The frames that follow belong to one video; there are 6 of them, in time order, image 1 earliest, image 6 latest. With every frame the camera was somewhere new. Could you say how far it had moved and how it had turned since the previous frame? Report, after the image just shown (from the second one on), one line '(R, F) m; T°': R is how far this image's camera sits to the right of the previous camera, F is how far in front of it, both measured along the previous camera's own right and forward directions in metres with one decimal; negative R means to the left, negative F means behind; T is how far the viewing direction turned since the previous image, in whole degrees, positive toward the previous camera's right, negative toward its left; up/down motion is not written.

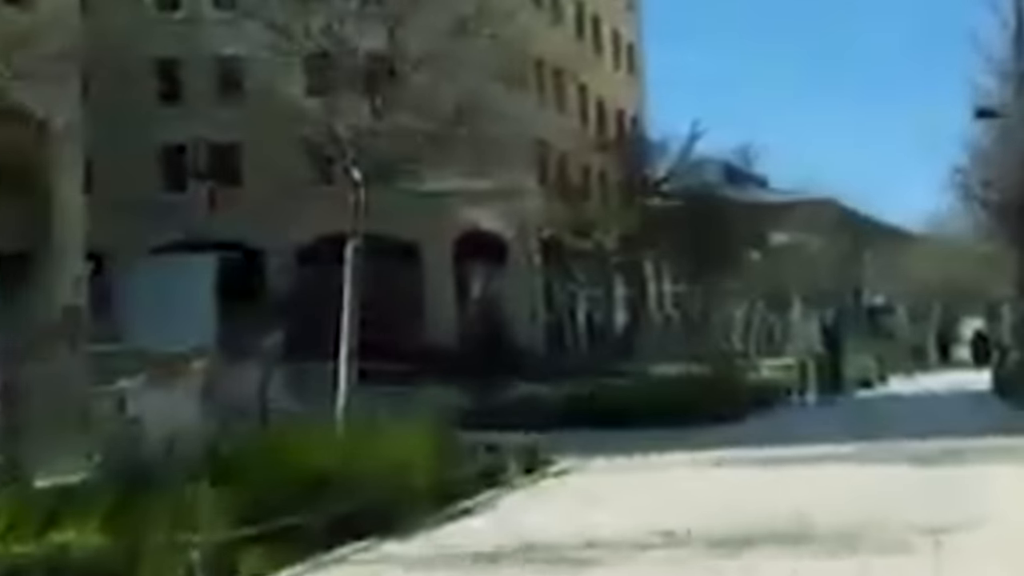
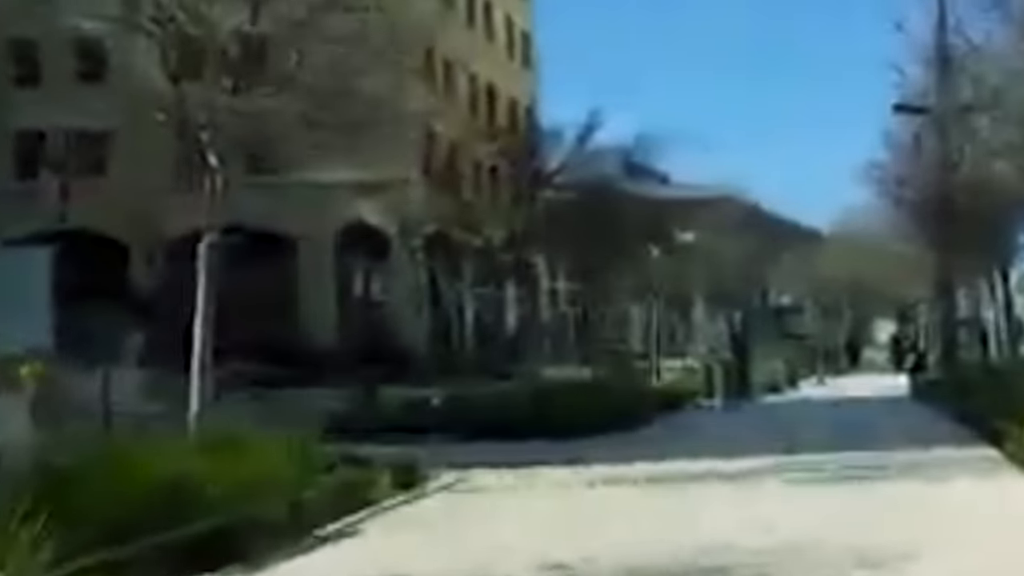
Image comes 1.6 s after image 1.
(+0.1, +2.6) m; +1°
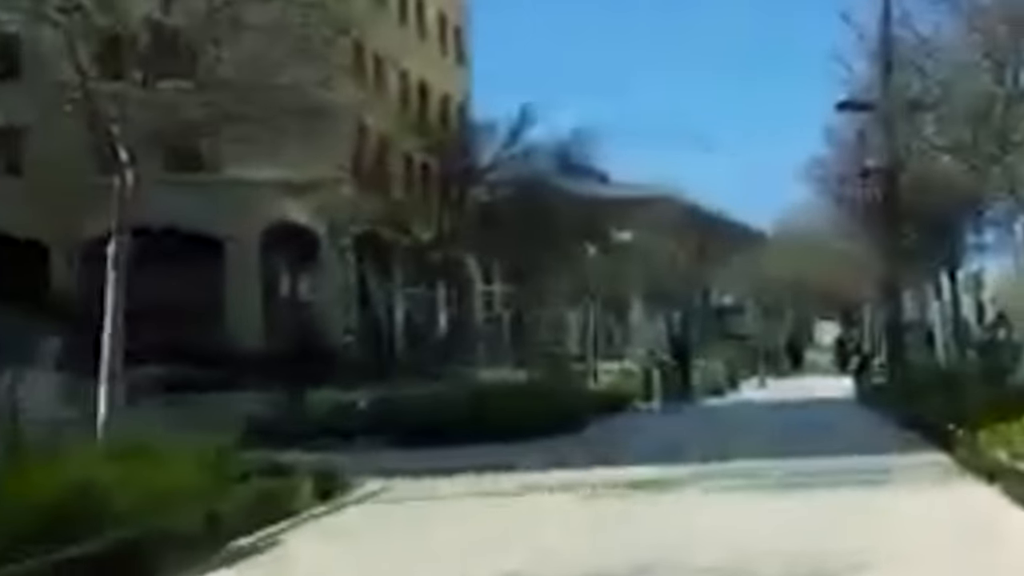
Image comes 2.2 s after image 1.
(0.0, +1.2) m; +1°
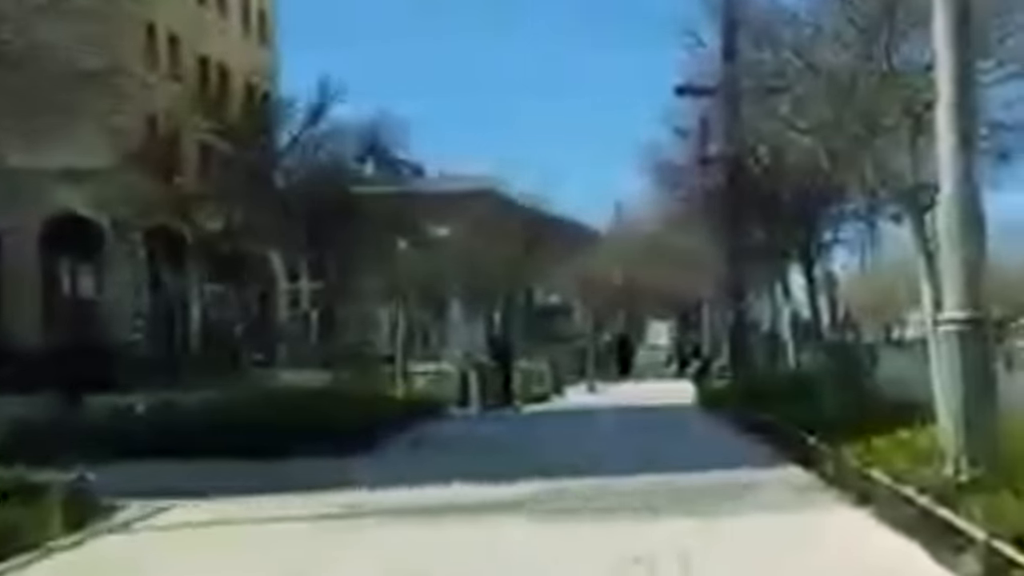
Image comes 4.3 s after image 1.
(-0.6, +3.4) m; +3°
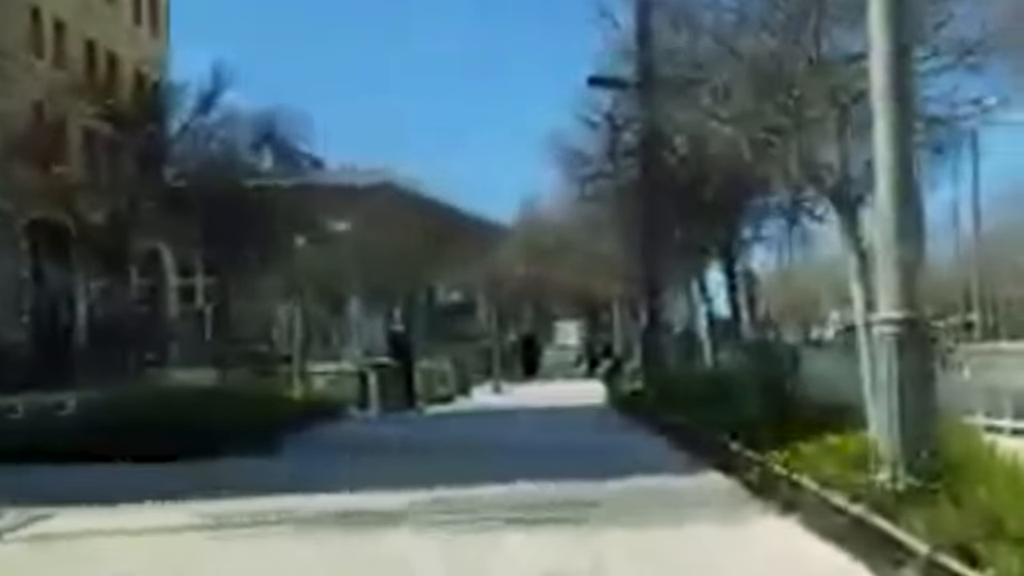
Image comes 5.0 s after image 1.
(-0.1, +1.7) m; +1°
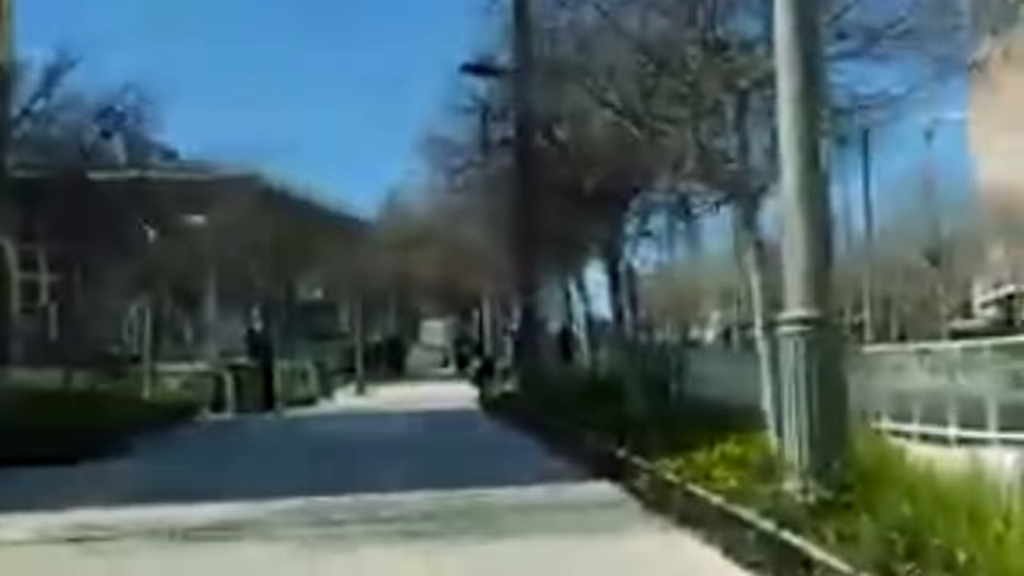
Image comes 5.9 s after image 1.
(-0.1, +2.2) m; +2°
